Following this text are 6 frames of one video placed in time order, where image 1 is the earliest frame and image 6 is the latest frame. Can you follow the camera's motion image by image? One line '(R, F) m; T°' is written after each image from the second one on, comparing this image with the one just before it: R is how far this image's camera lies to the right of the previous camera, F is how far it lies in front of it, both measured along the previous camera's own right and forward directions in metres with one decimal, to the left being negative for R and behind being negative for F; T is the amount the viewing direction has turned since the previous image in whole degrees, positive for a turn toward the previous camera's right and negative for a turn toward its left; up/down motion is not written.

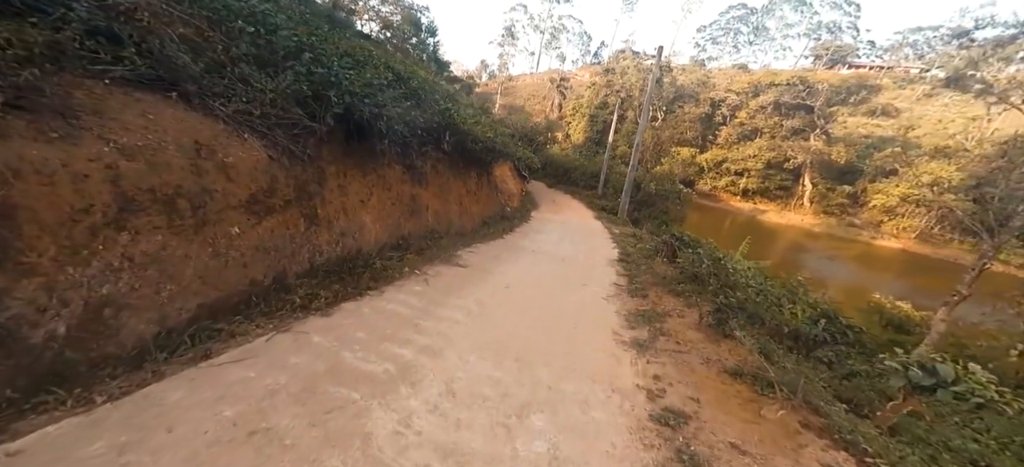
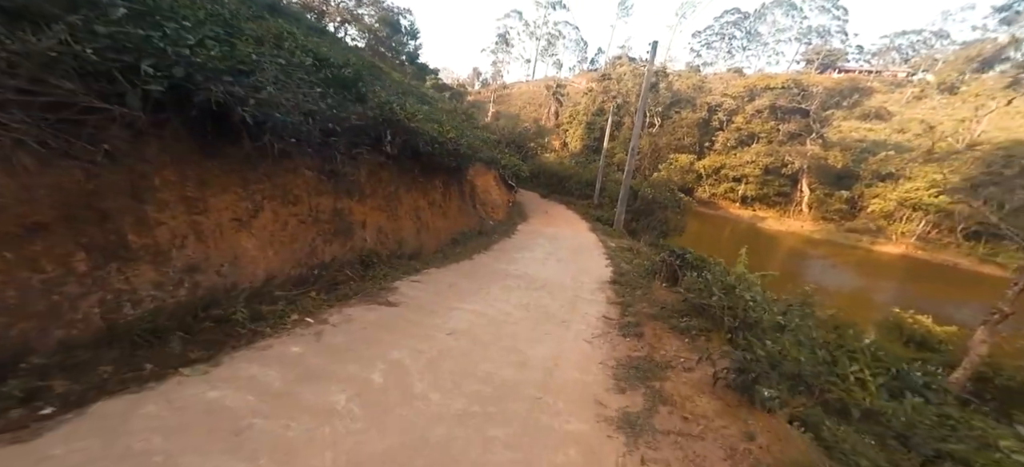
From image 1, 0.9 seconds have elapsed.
(+0.7, +1.8) m; 0°
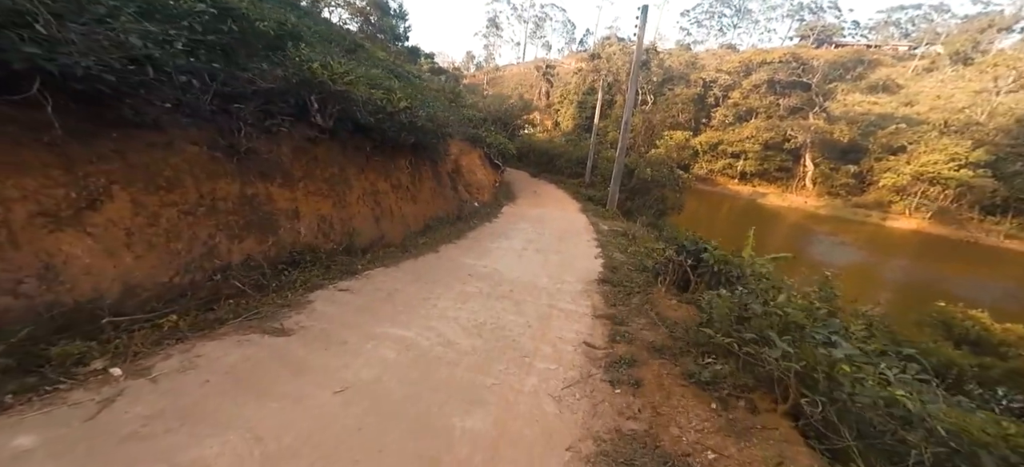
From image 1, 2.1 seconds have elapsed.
(+0.8, +2.0) m; -2°
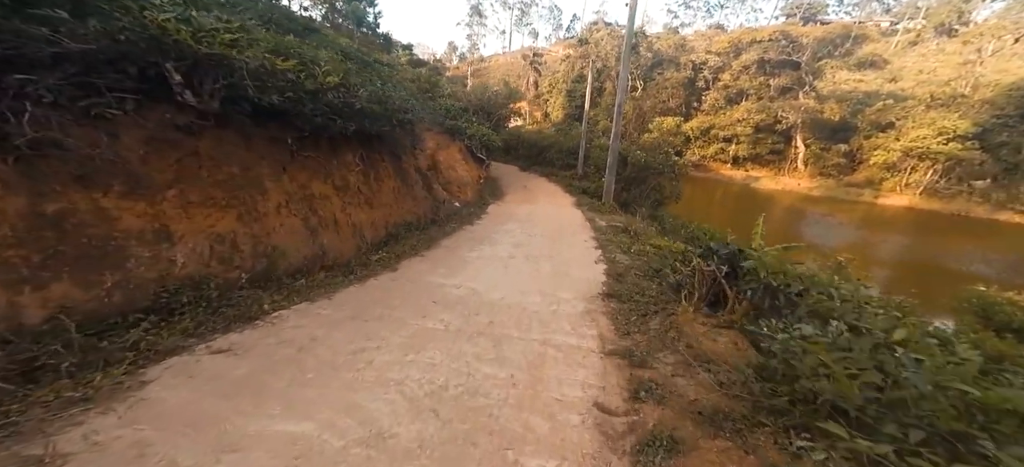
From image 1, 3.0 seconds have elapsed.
(+0.2, +1.7) m; +2°
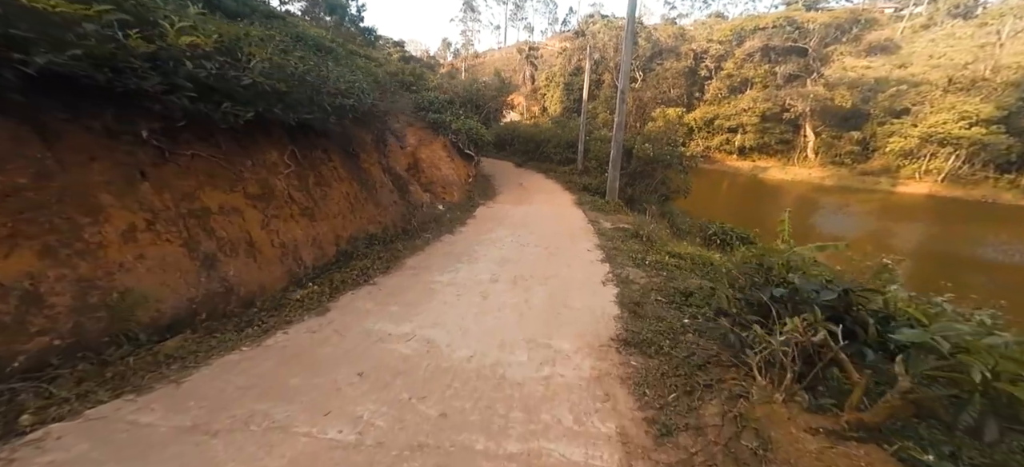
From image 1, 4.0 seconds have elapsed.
(+0.4, +2.0) m; -2°
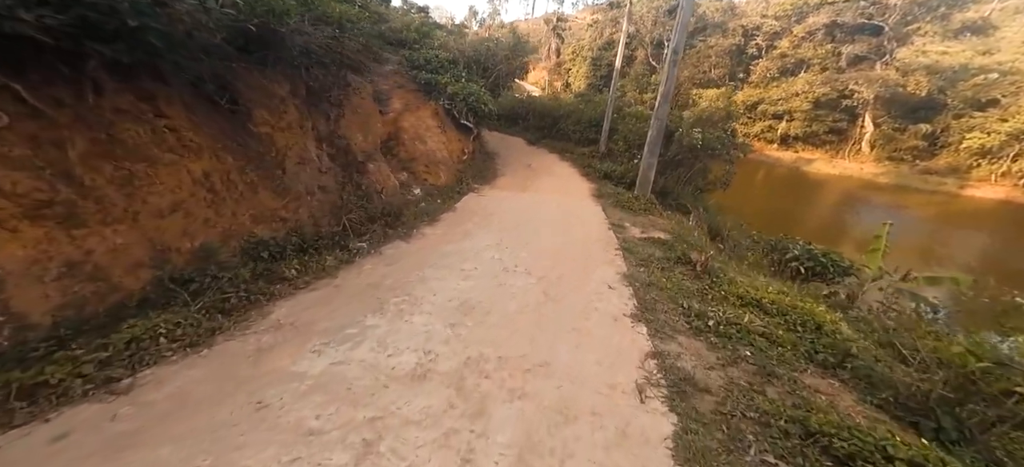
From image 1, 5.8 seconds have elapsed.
(+0.5, +3.2) m; -2°
